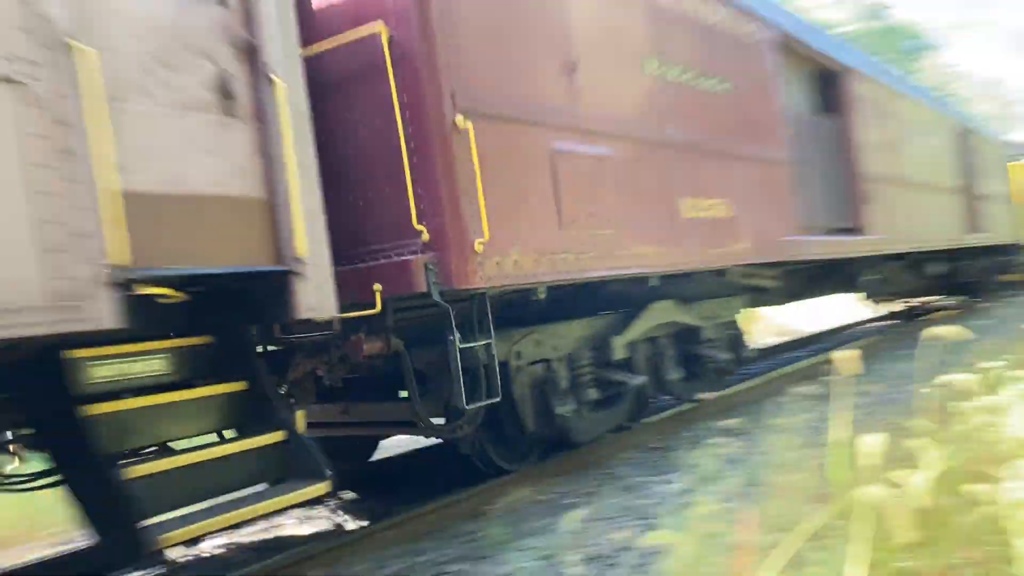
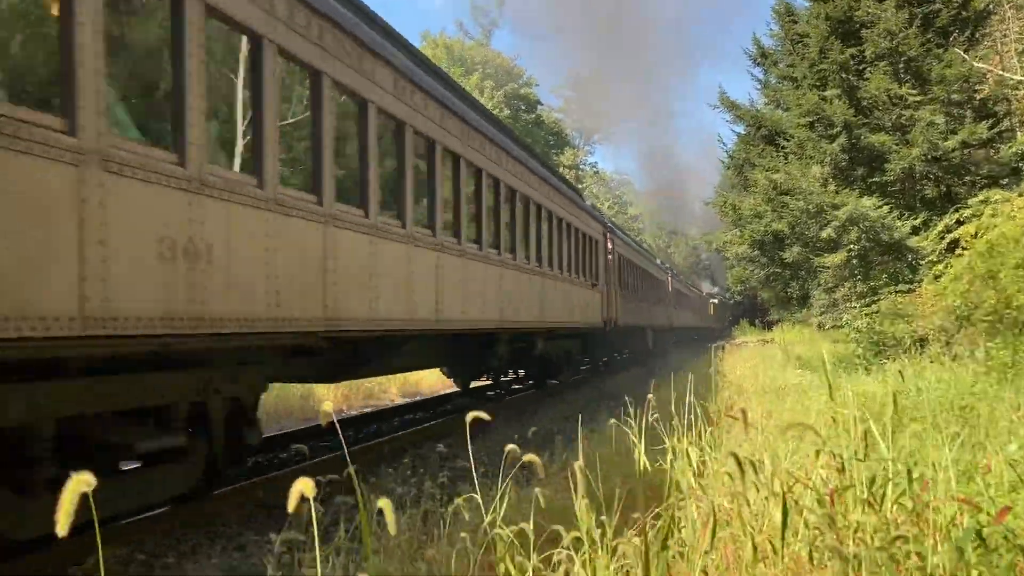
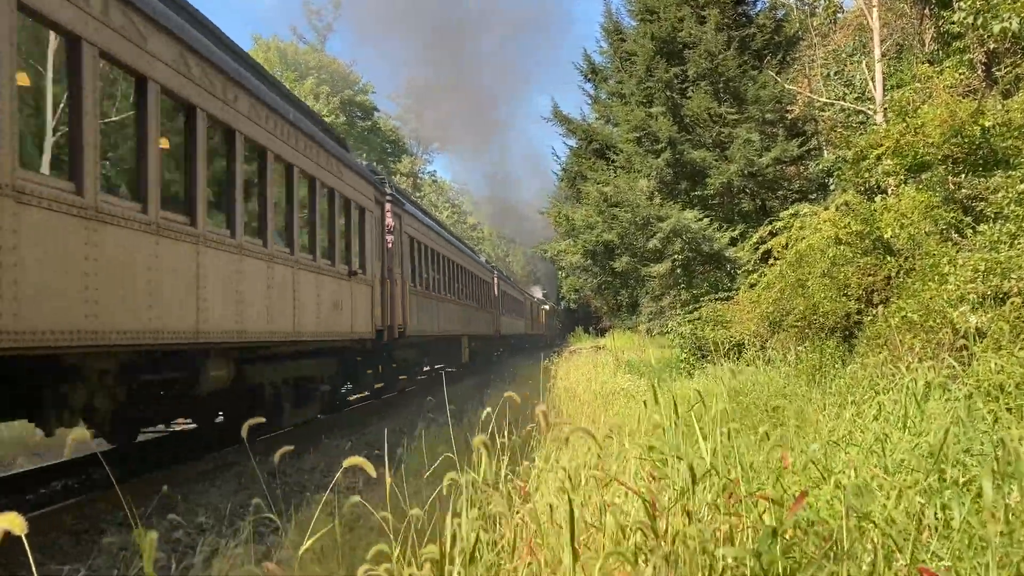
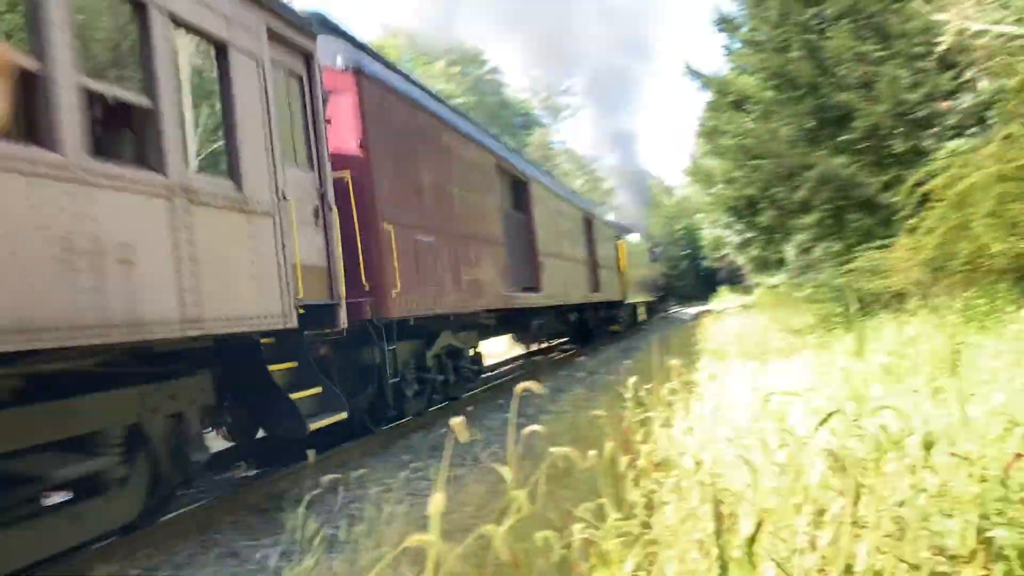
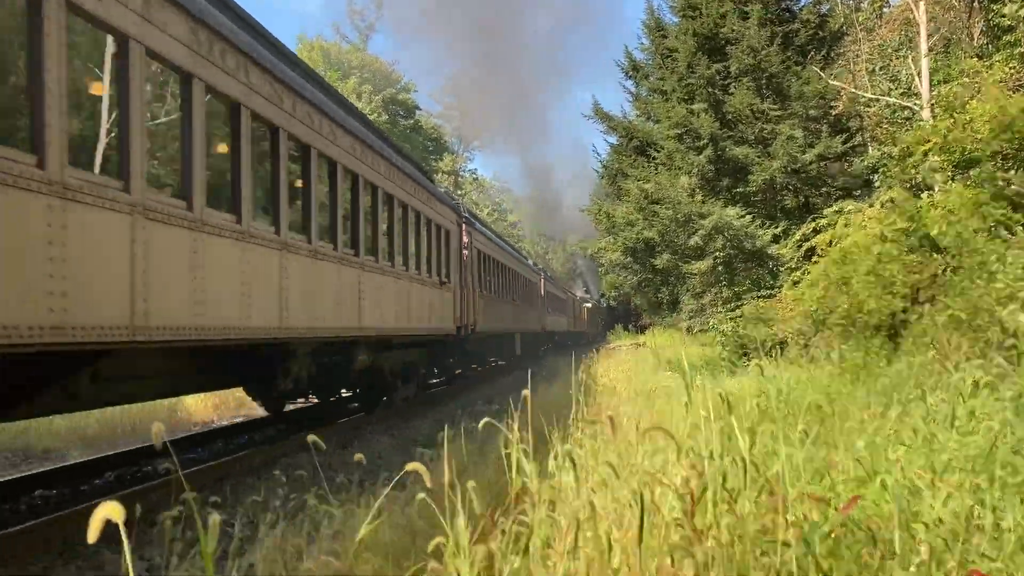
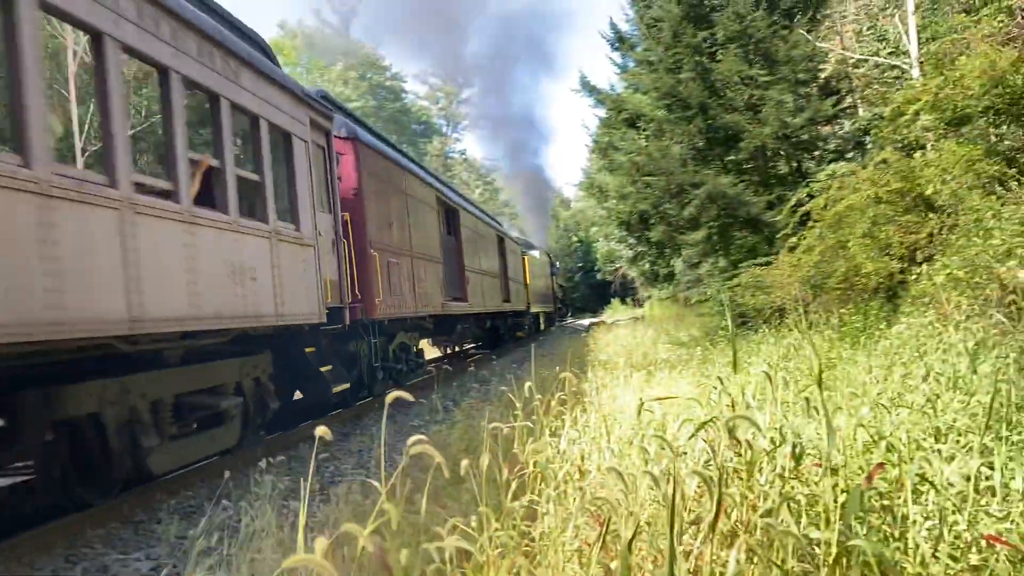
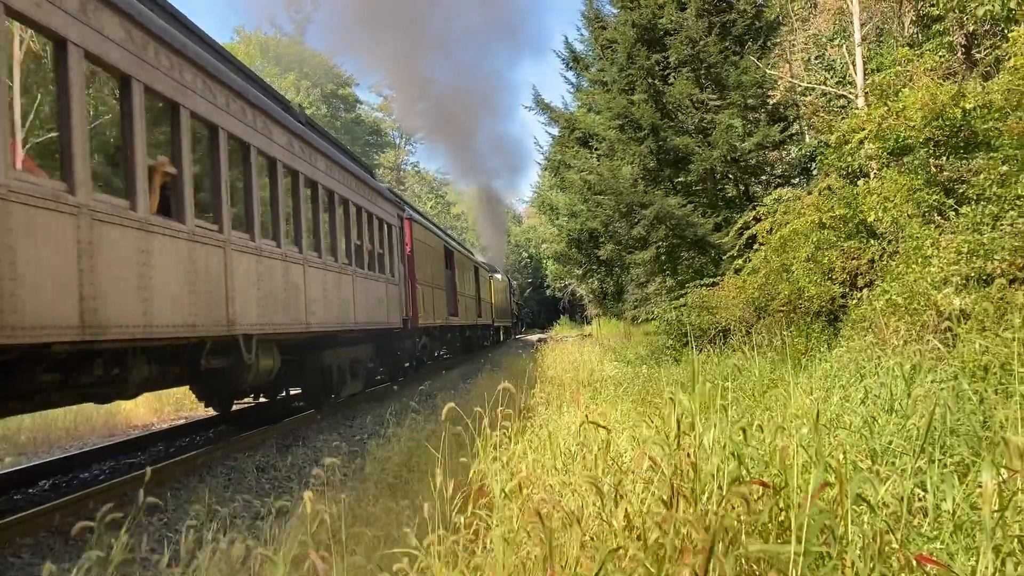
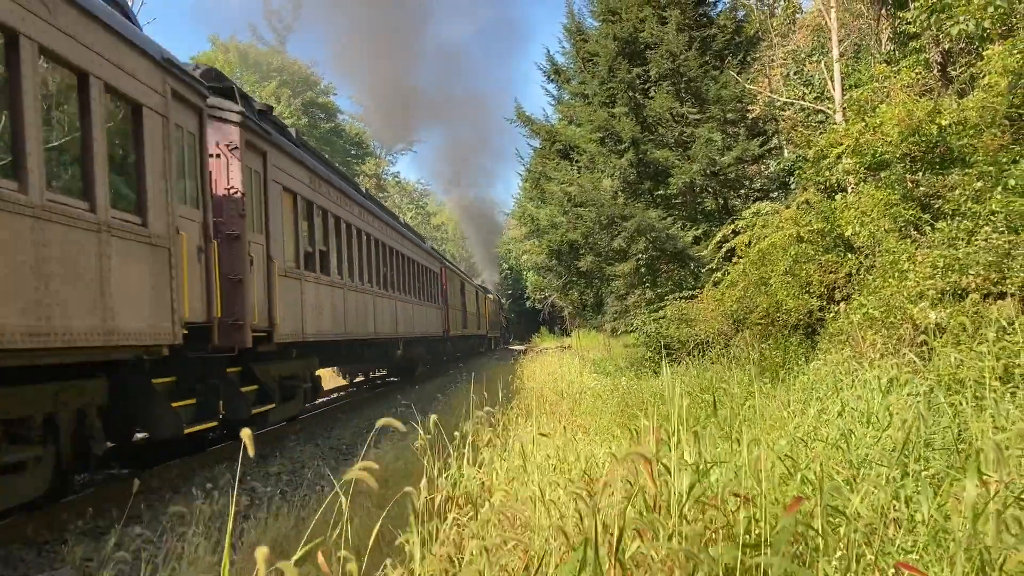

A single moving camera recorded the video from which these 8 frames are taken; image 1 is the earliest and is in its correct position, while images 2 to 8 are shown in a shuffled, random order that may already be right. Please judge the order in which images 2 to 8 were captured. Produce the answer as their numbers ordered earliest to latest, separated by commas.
4, 6, 7, 8, 3, 5, 2
